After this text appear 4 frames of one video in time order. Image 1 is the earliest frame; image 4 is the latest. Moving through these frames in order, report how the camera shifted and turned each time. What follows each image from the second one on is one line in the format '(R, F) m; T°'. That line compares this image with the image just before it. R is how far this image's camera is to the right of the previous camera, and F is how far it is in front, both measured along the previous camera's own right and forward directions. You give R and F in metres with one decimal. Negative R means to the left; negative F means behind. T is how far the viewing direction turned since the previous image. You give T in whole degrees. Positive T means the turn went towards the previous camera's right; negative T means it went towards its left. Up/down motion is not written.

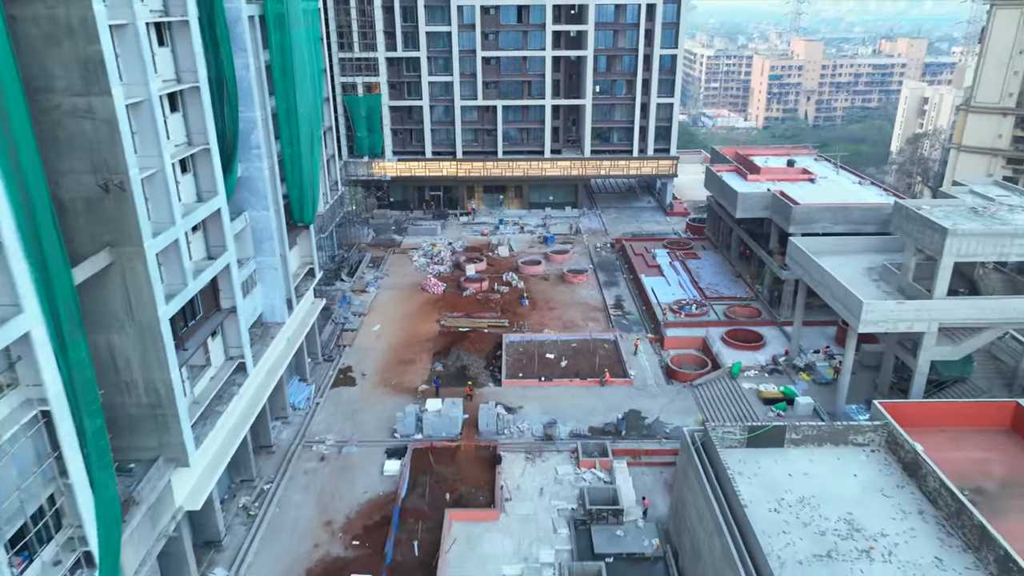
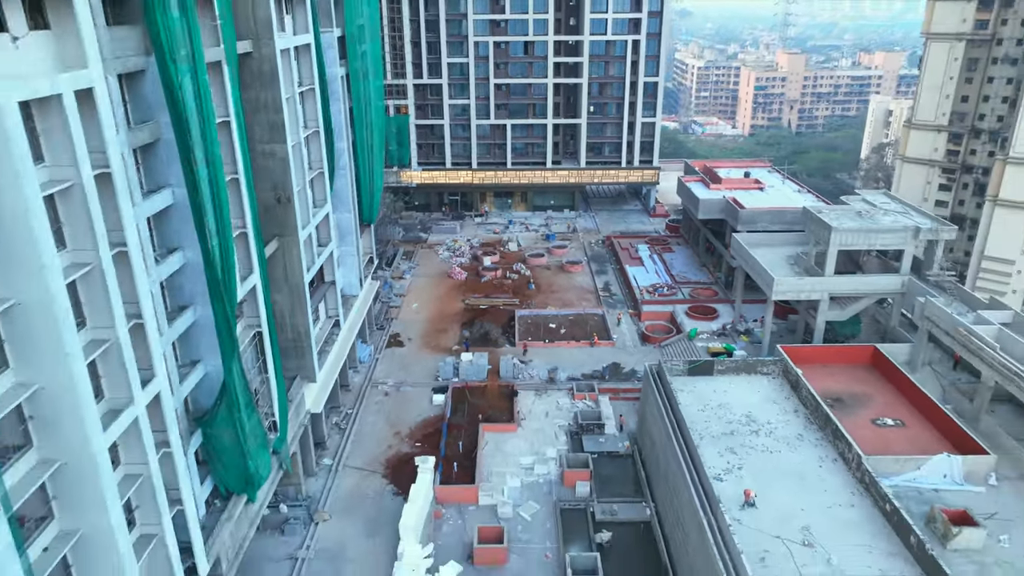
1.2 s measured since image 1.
(-0.6, -8.4) m; 0°
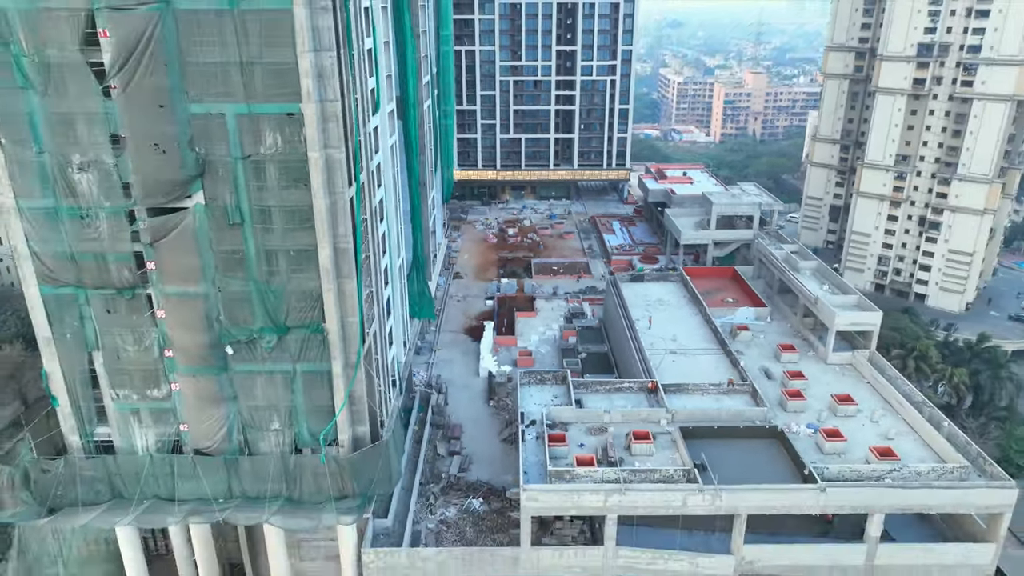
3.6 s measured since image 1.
(-1.8, -21.8) m; 0°
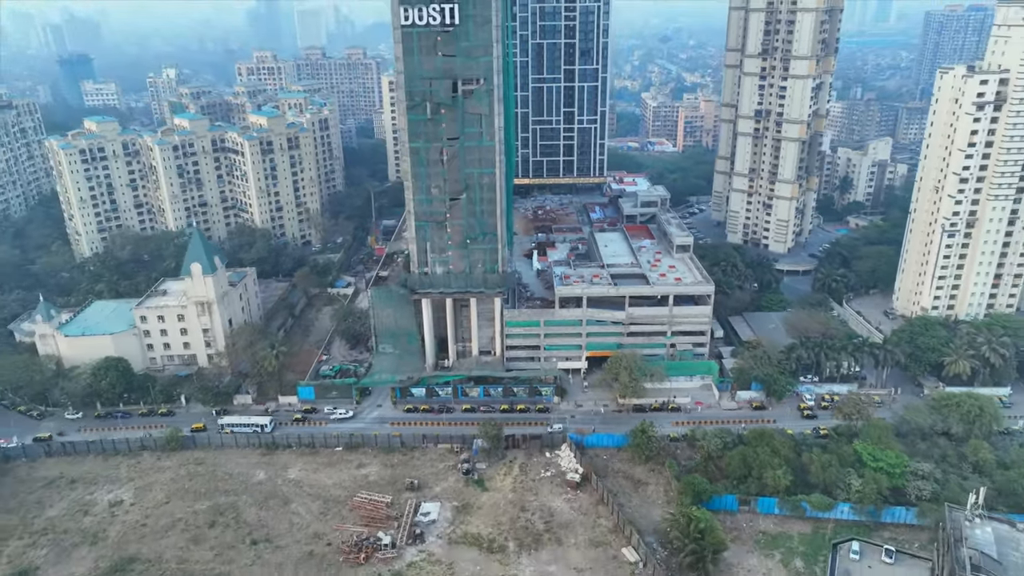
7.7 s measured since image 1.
(-4.1, -55.8) m; 0°
